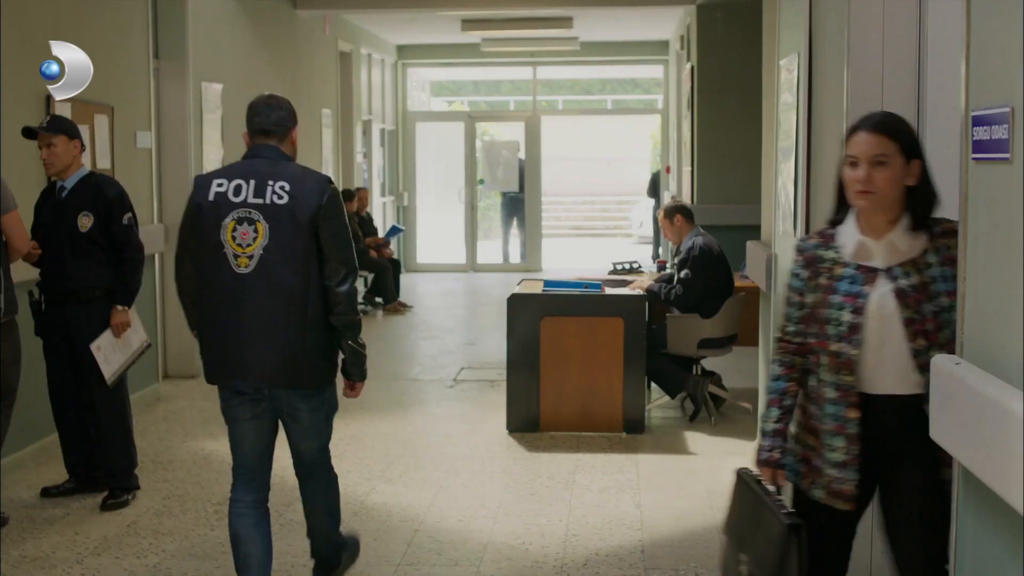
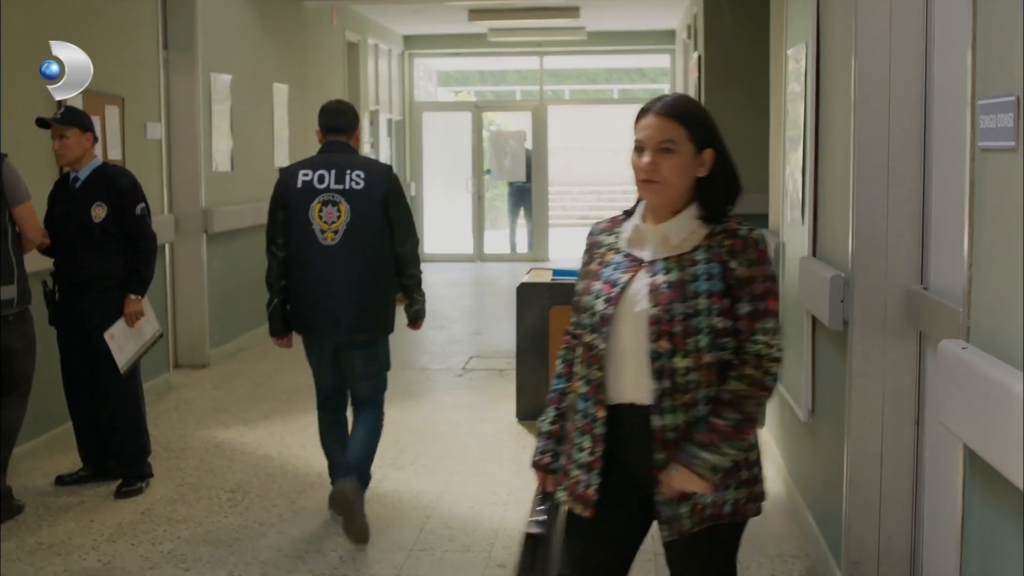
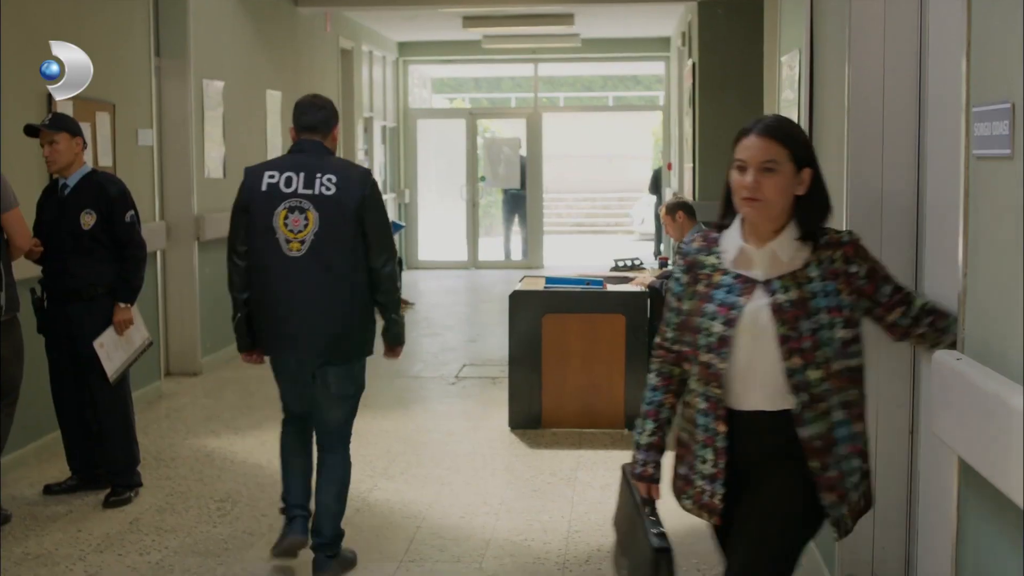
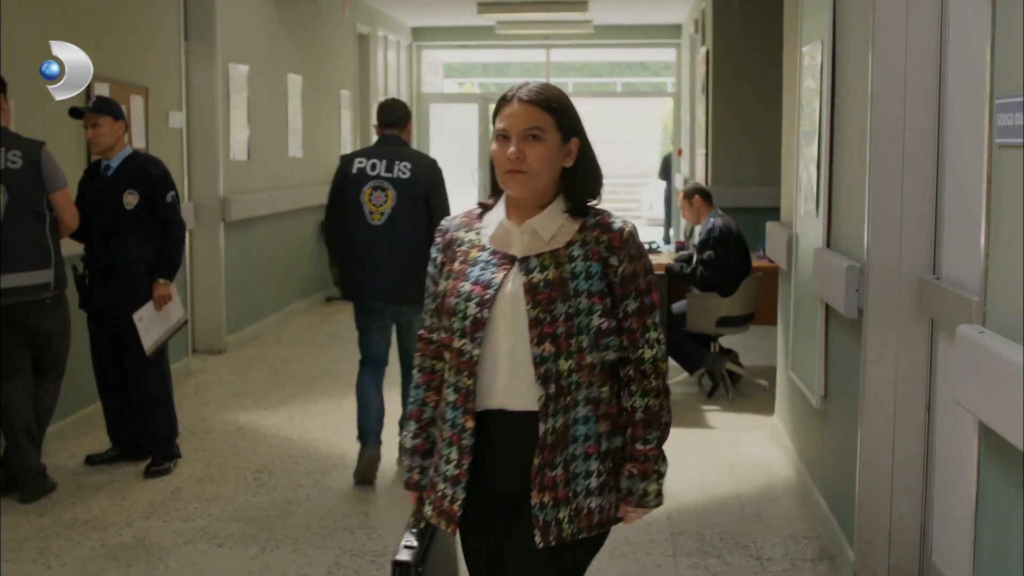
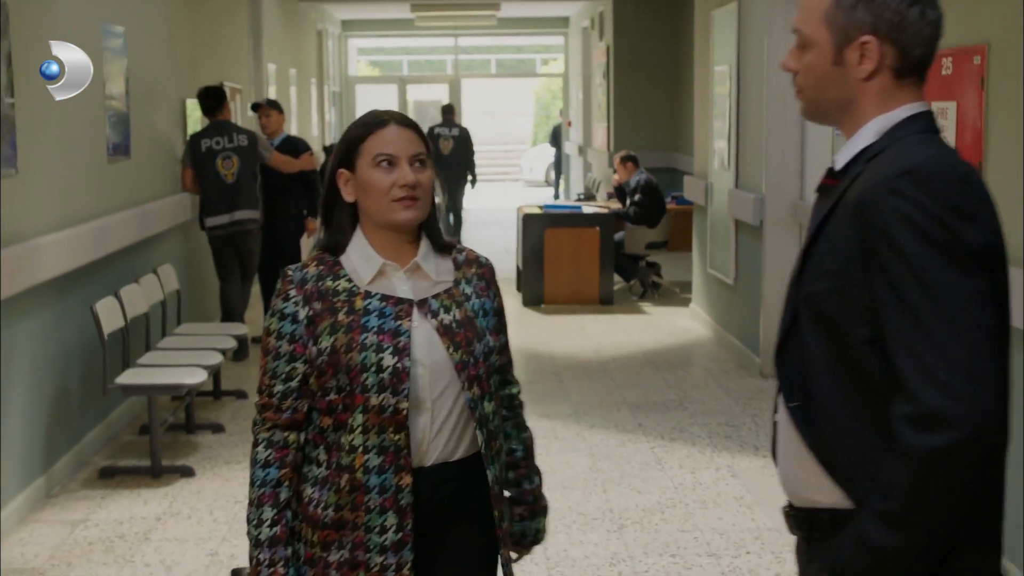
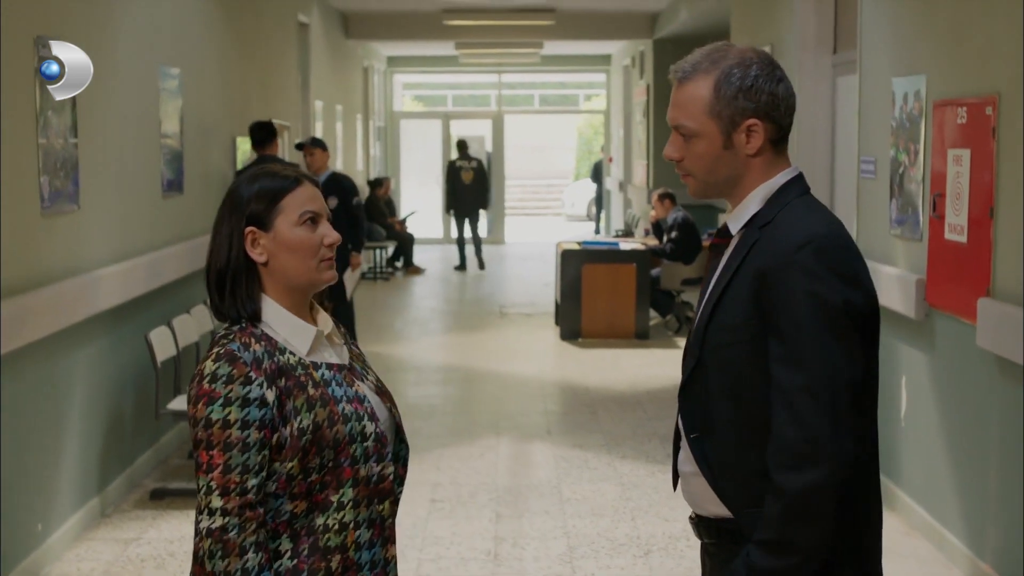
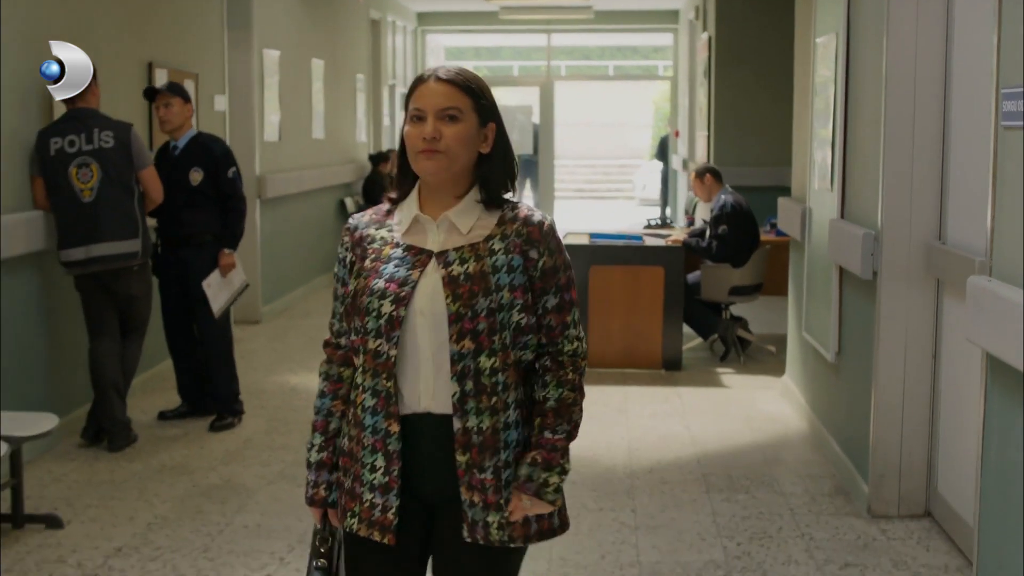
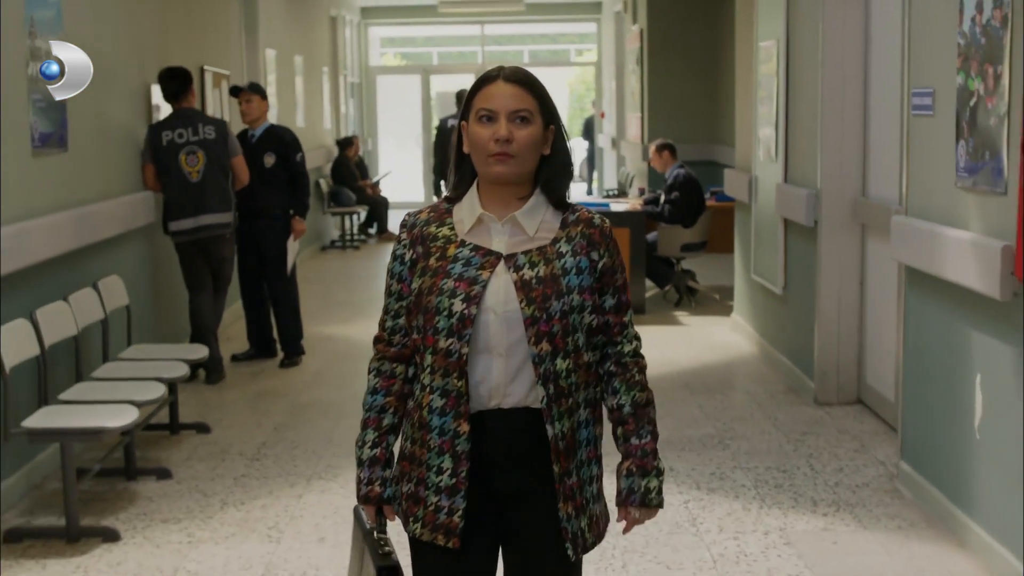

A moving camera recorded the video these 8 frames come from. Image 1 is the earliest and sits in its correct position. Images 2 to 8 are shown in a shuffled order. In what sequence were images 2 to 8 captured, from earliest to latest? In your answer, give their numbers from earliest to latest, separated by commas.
3, 2, 4, 7, 8, 5, 6
